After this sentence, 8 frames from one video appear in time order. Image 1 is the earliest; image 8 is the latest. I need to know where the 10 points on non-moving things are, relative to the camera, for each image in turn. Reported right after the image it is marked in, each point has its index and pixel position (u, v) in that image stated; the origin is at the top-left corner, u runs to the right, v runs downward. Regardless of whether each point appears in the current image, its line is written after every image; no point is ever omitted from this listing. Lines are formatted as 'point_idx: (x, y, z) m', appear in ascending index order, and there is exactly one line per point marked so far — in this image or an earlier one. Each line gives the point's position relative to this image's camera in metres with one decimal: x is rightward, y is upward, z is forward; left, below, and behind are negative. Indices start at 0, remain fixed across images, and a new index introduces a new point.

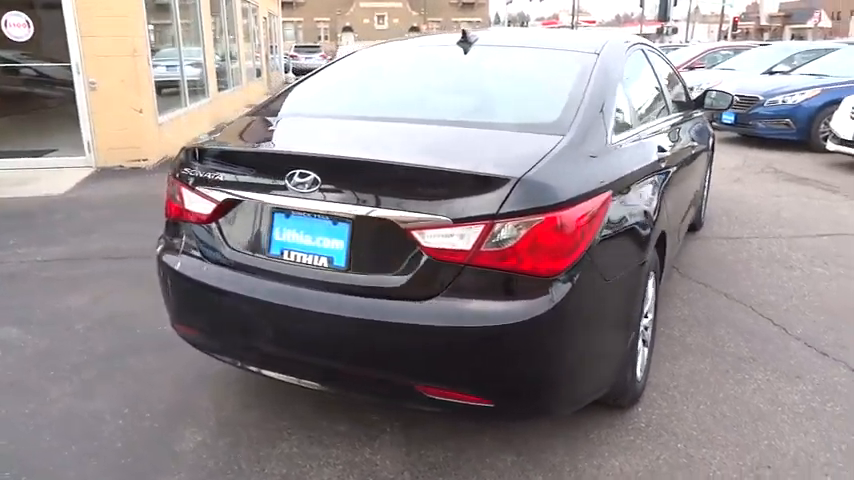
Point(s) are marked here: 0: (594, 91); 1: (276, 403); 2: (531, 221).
0: (+0.7, +0.6, +2.9) m
1: (-0.7, -0.7, +3.1) m
2: (+0.3, +0.1, +2.1) m
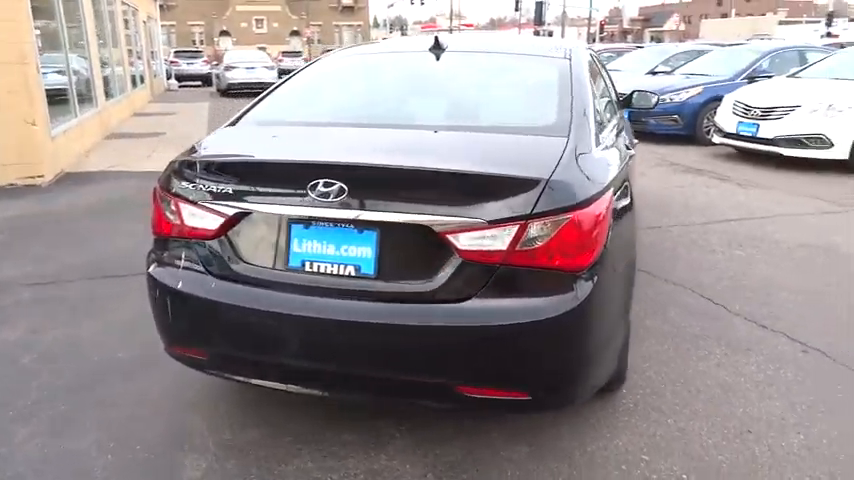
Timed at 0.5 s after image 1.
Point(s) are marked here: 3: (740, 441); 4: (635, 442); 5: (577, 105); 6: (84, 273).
0: (+0.6, +0.7, +3.1) m
1: (-0.7, -0.8, +3.0) m
2: (+0.4, +0.1, +2.2) m
3: (+1.3, -0.8, +2.8) m
4: (+0.9, -0.8, +2.8) m
5: (+0.7, +0.6, +3.0) m
6: (-2.4, -0.2, +4.8) m
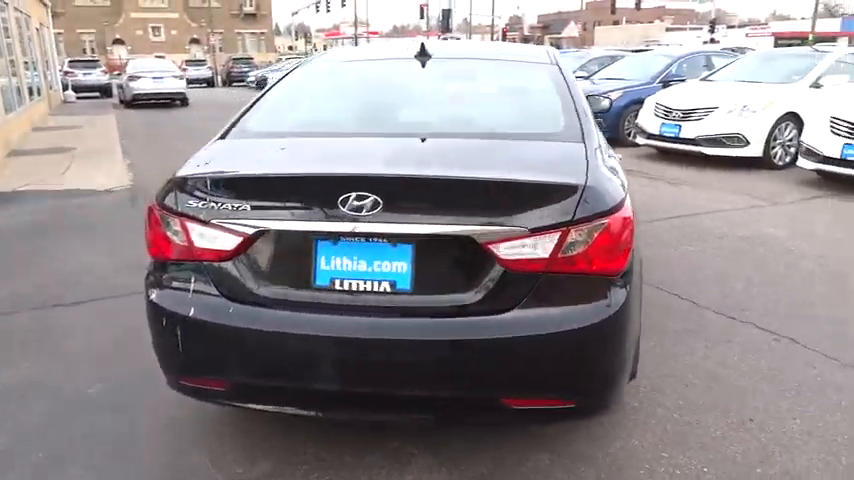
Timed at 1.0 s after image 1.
0: (+0.6, +0.6, +3.1) m
1: (-0.6, -0.9, +2.8) m
2: (+0.6, 0.0, +2.2) m
3: (+1.4, -0.8, +2.9) m
4: (+0.9, -0.8, +2.9) m
5: (+0.7, +0.6, +3.0) m
6: (-2.6, -0.4, +4.4) m
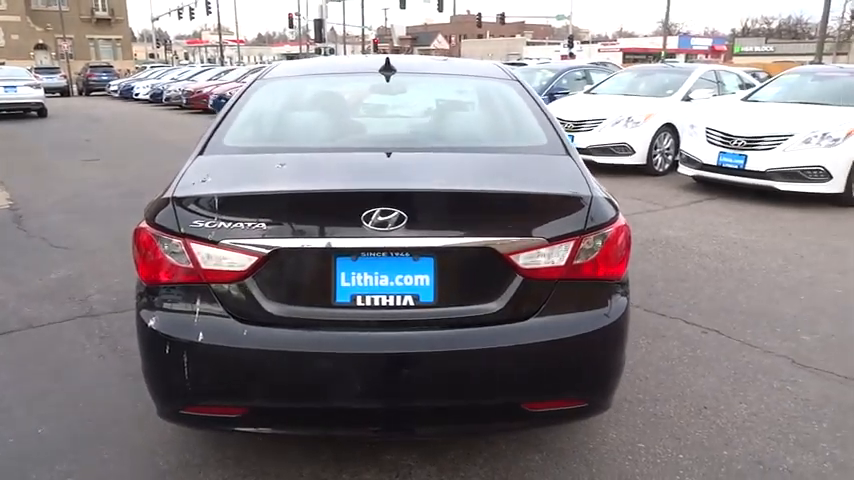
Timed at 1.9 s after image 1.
0: (+0.5, +0.6, +3.2) m
1: (-0.6, -0.9, +2.7) m
2: (+0.6, 0.0, +2.3) m
3: (+1.3, -0.8, +3.2) m
4: (+0.9, -0.9, +3.0) m
5: (+0.5, +0.5, +3.2) m
6: (-2.9, -0.6, +3.9) m
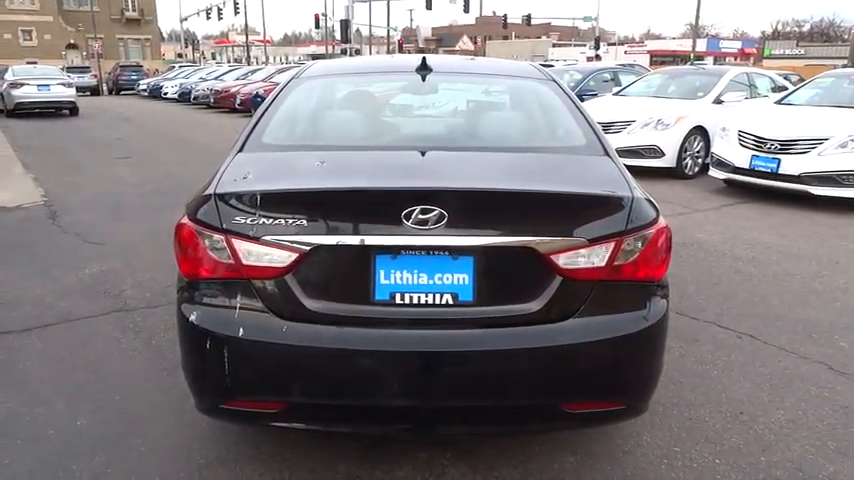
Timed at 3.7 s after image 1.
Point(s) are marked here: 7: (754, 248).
0: (+0.6, +0.6, +3.2) m
1: (-0.5, -0.9, +2.7) m
2: (+0.7, 0.0, +2.3) m
3: (+1.5, -0.8, +3.2) m
4: (+1.0, -0.9, +3.0) m
5: (+0.7, +0.5, +3.1) m
6: (-2.7, -0.5, +4.0) m
7: (+2.9, -0.1, +6.0) m
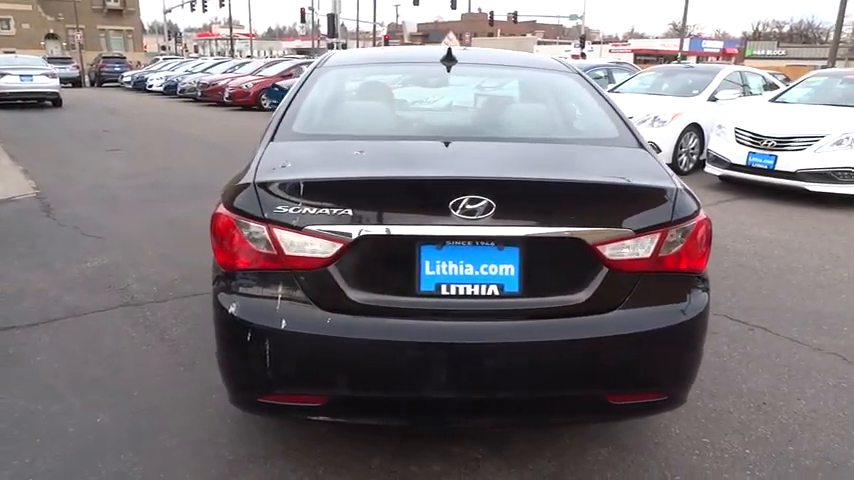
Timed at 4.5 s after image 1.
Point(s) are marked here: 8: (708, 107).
0: (+0.8, +0.6, +3.2) m
1: (-0.4, -0.9, +2.7) m
2: (+0.9, 0.0, +2.3) m
3: (+1.6, -0.8, +3.2) m
4: (+1.2, -0.8, +3.0) m
5: (+0.8, +0.6, +3.1) m
6: (-2.6, -0.5, +3.9) m
7: (+3.0, 0.0, +6.1) m
8: (+4.1, +1.9, +9.9) m
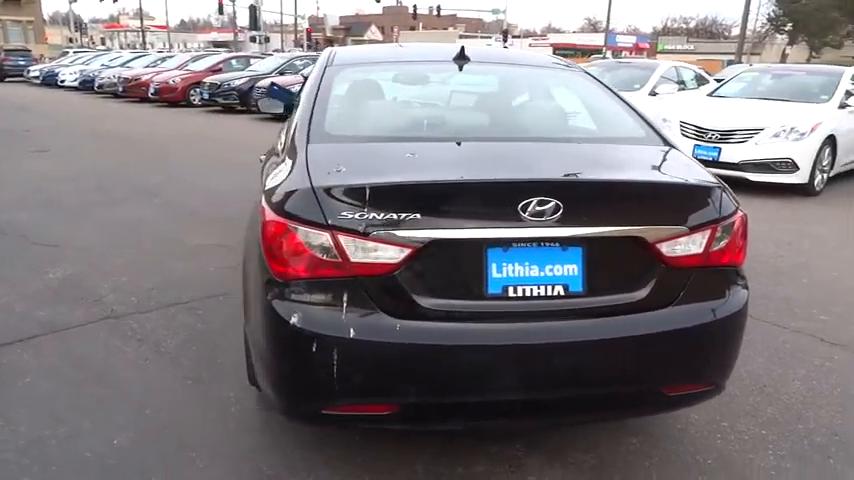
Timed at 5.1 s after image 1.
0: (+0.8, +0.6, +3.3) m
1: (-0.2, -0.9, +2.7) m
2: (+1.1, +0.1, +2.4) m
3: (+1.7, -0.8, +3.4) m
4: (+1.3, -0.8, +3.1) m
5: (+0.9, +0.6, +3.2) m
6: (-2.5, -0.6, +3.6) m
7: (+2.7, +0.1, +6.4) m
8: (+3.4, +2.1, +10.2) m
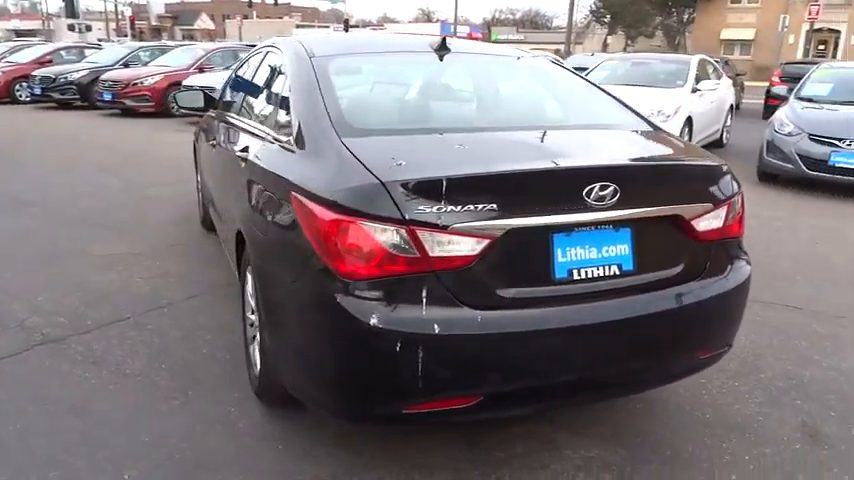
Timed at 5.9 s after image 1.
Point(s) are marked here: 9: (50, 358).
0: (+0.7, +0.7, +3.5) m
1: (0.0, -0.9, +2.7) m
2: (+1.2, +0.2, +2.7) m
3: (+1.6, -0.6, +3.7) m
4: (+1.3, -0.7, +3.5) m
5: (+0.8, +0.7, +3.4) m
6: (-2.5, -0.7, +3.0) m
7: (+1.9, +0.3, +6.9) m
8: (+1.5, +2.4, +10.8) m
9: (-2.0, -0.6, +3.5) m
